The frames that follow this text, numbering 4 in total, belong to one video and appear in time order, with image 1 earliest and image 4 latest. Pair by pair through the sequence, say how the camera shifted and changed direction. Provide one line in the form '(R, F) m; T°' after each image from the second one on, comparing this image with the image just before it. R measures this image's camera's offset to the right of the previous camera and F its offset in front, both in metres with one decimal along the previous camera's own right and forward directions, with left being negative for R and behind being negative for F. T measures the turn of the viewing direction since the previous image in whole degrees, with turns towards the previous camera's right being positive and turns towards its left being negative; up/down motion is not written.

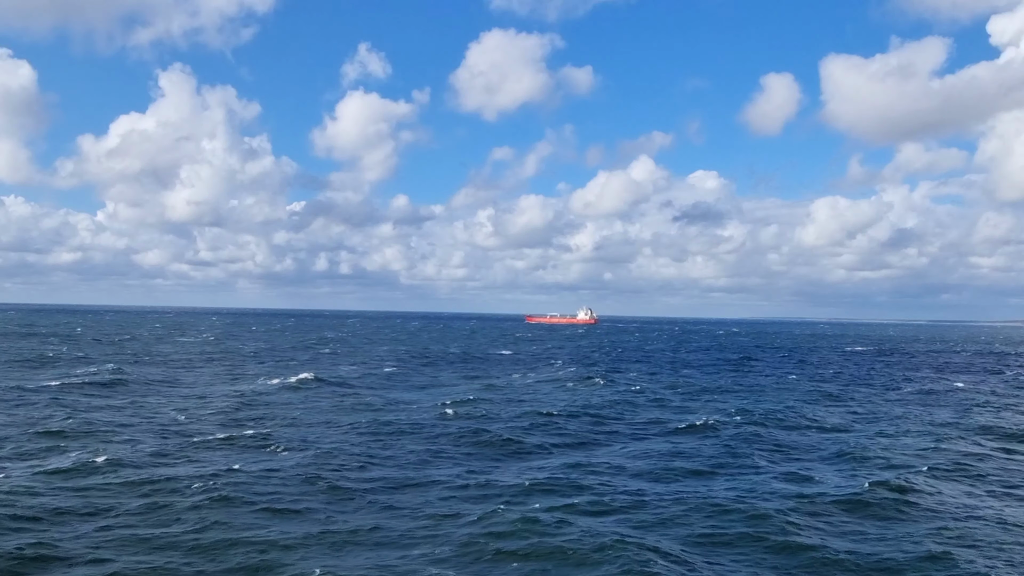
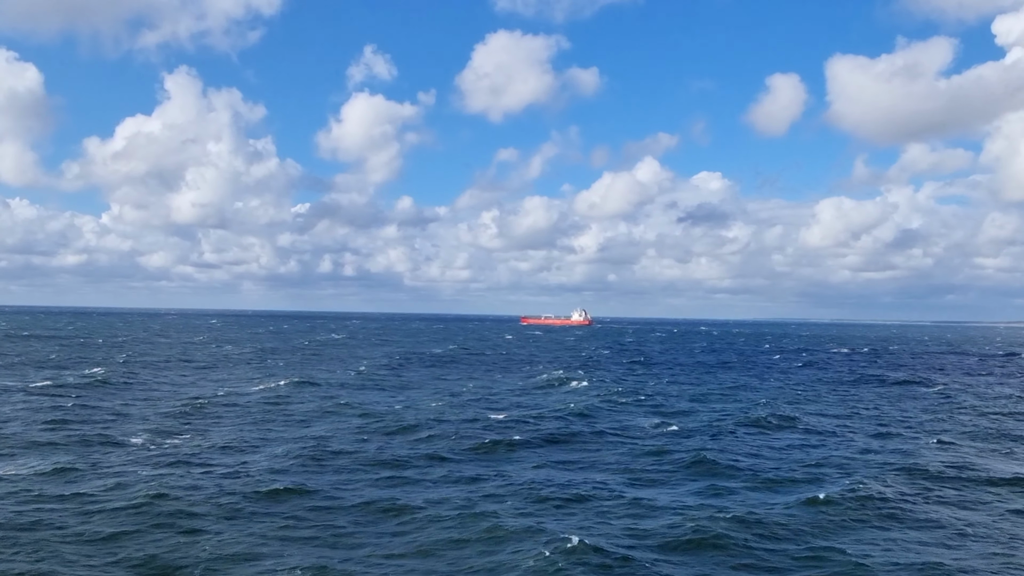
(-0.7, +1.4) m; 0°
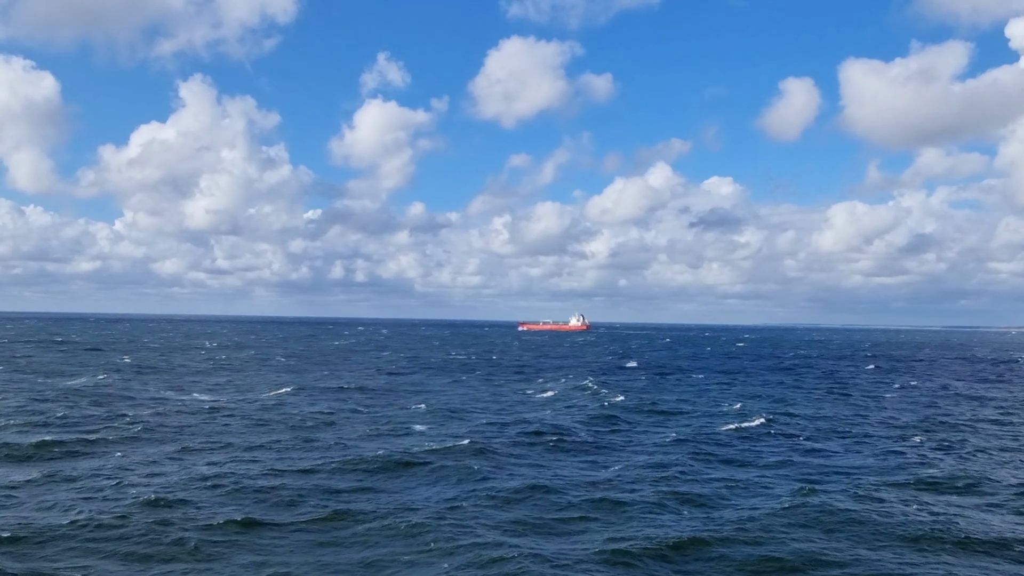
(+1.7, -3.6) m; -1°
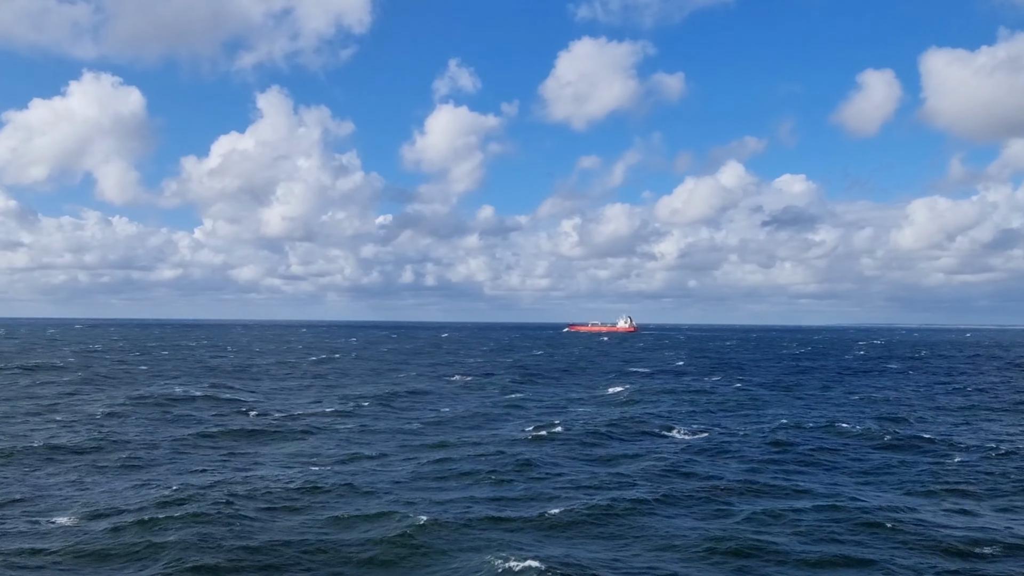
(+6.8, -1.2) m; -5°
